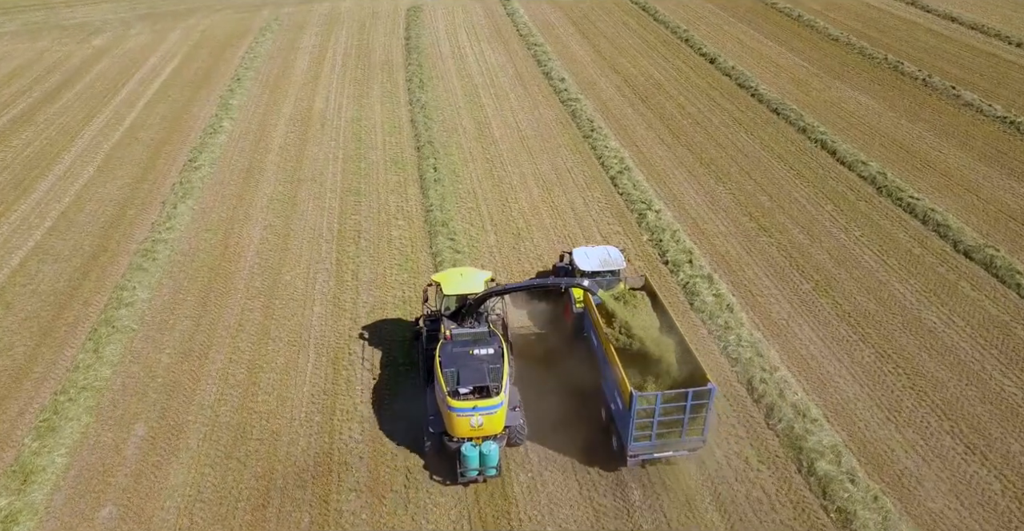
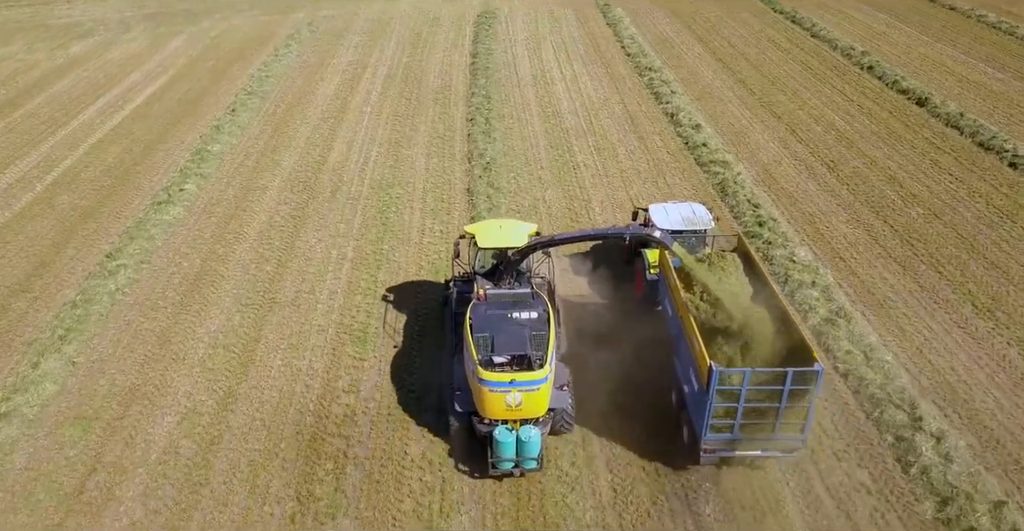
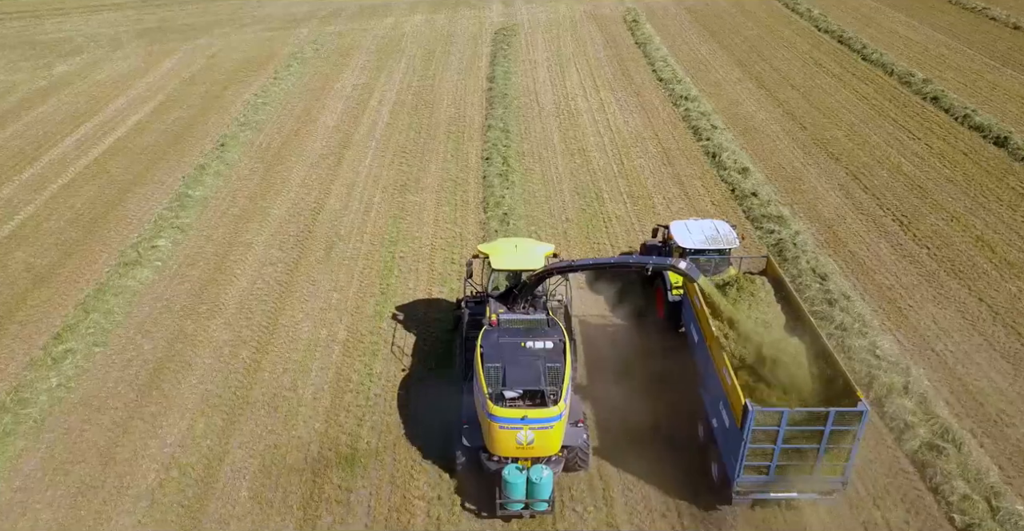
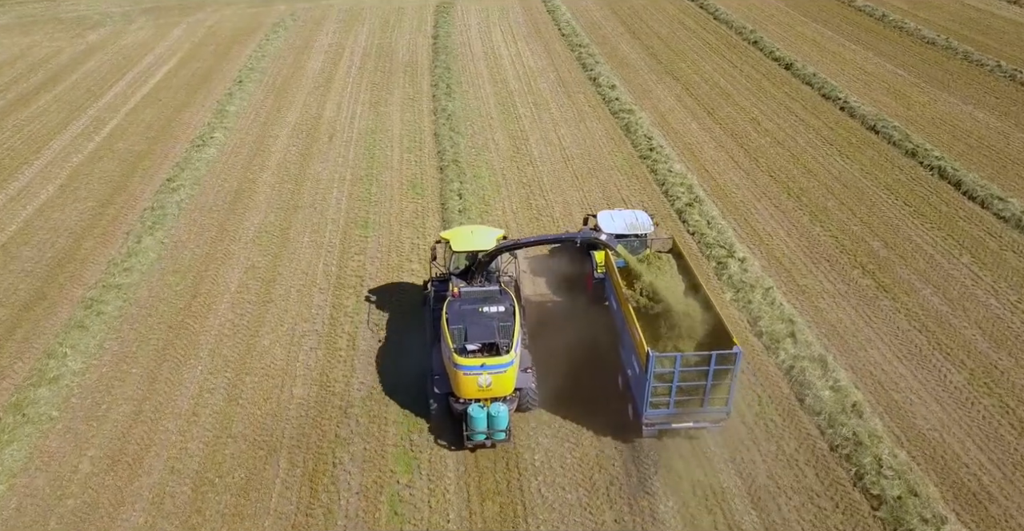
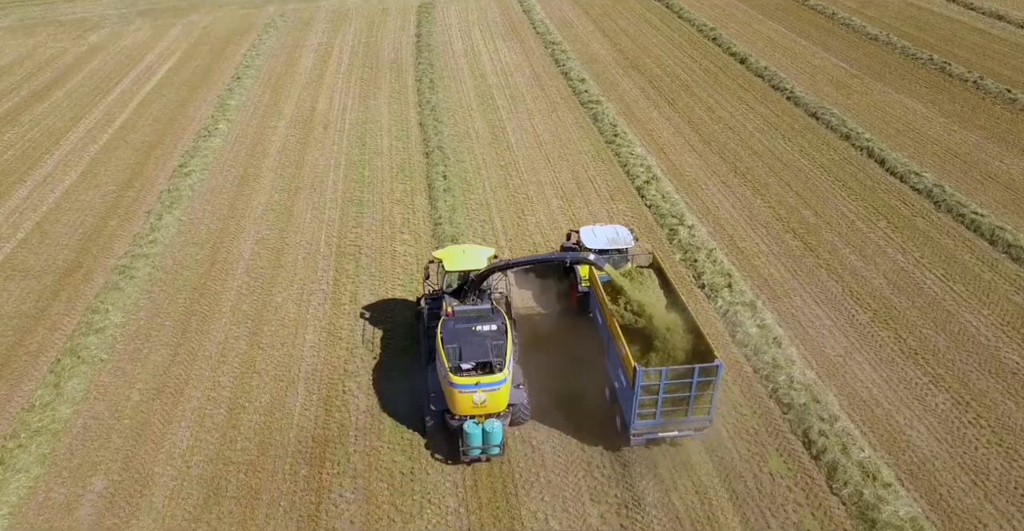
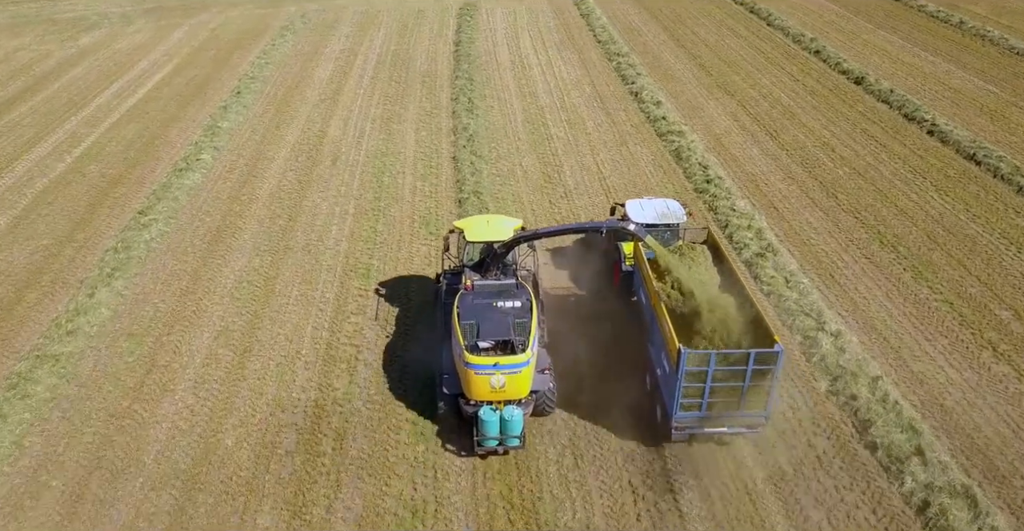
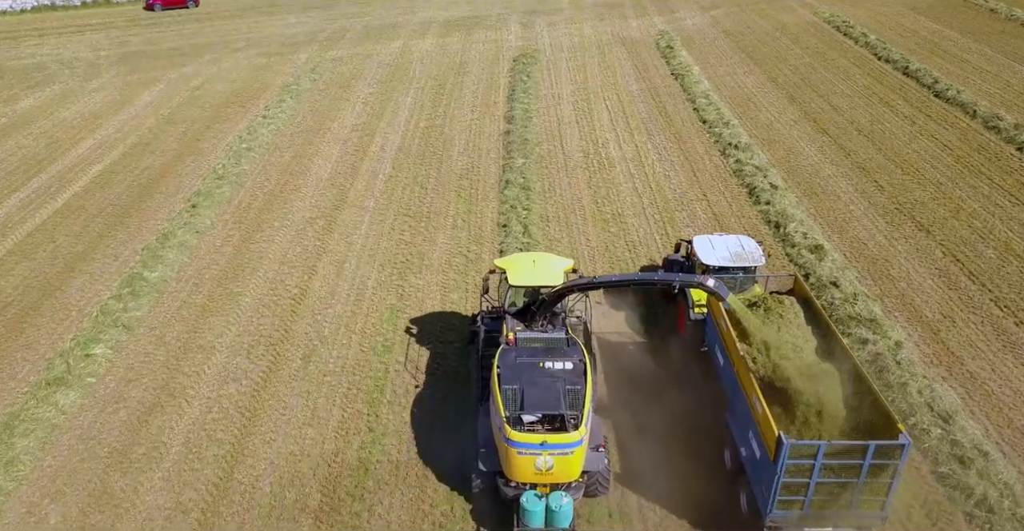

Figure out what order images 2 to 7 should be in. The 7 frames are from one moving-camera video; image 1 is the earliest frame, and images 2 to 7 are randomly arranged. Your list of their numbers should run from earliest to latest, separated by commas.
5, 4, 6, 2, 3, 7
